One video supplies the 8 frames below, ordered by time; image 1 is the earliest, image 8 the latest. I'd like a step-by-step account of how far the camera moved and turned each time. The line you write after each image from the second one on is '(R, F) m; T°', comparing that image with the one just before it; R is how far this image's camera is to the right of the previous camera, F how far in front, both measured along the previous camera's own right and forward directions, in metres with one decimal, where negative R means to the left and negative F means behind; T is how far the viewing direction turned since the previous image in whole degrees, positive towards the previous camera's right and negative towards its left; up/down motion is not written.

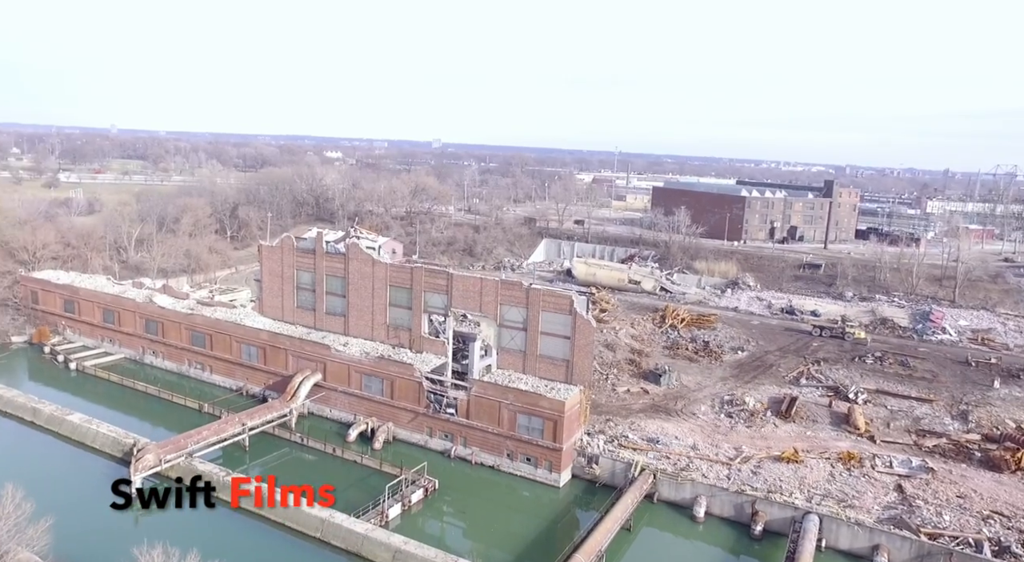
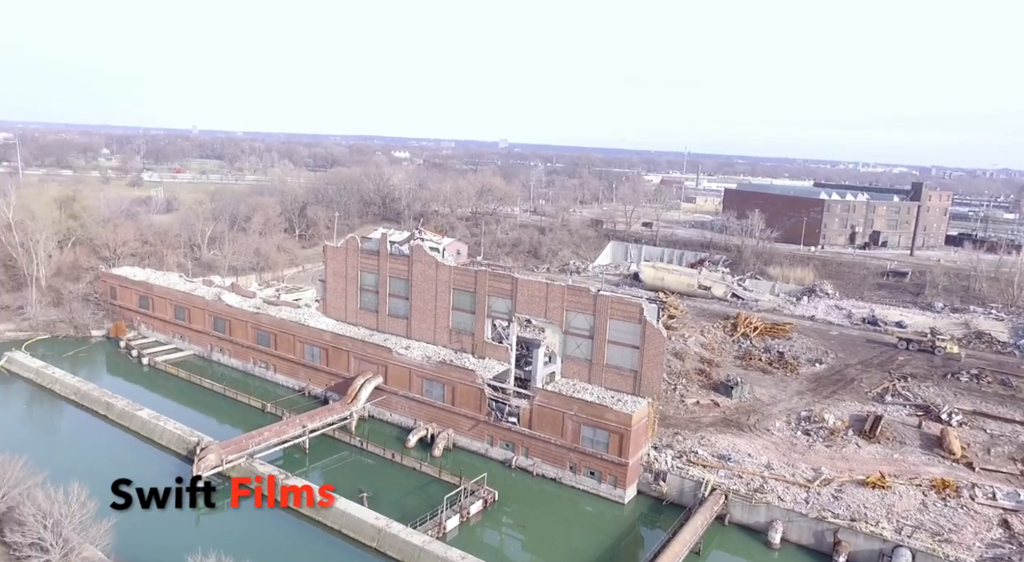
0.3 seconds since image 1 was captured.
(-0.1, +0.9) m; -5°
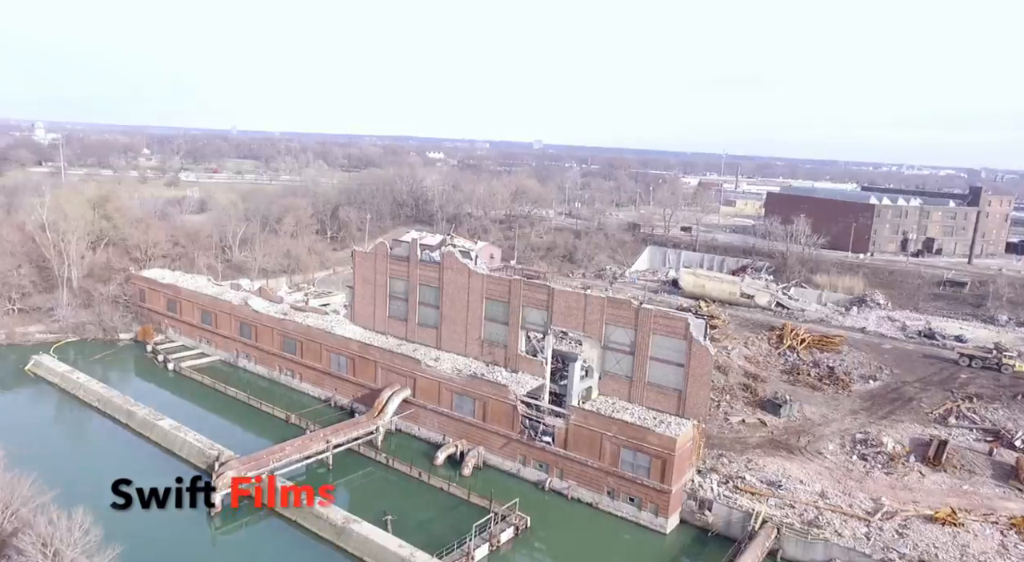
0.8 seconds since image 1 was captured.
(-0.1, +1.5) m; -3°
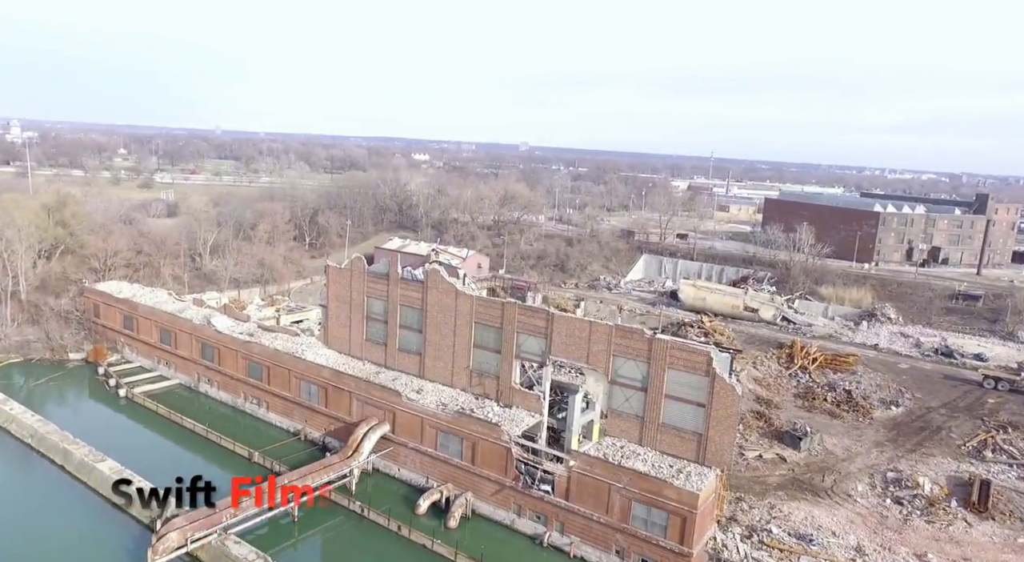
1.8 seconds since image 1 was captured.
(-0.2, +3.2) m; +1°
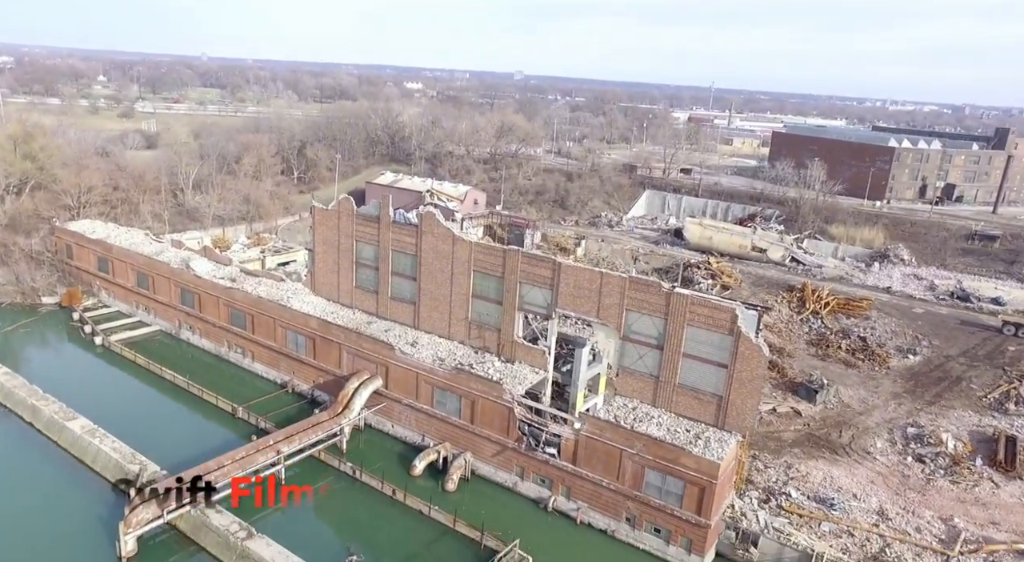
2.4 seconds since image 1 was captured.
(-0.3, +2.1) m; 0°
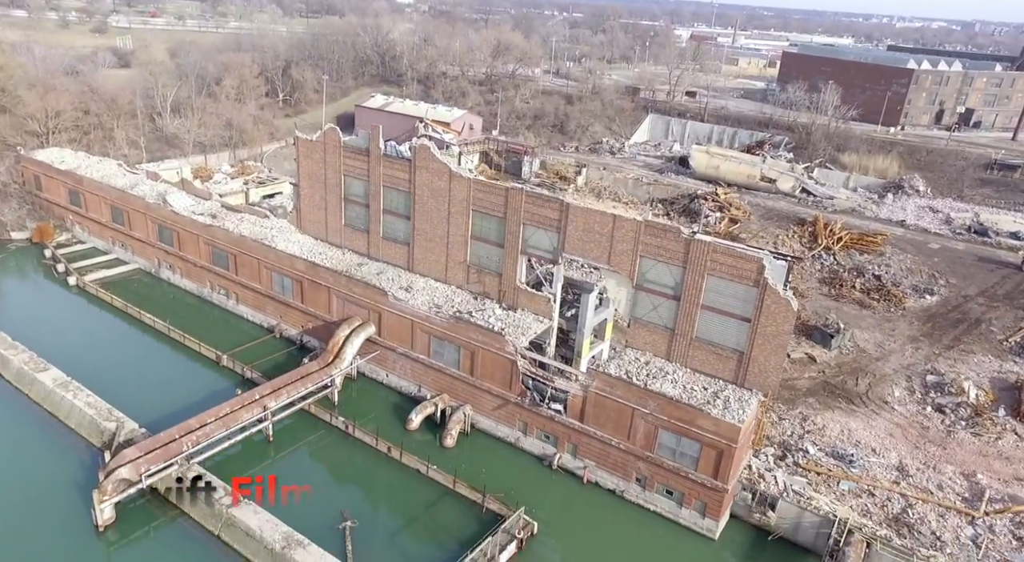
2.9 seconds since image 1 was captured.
(-0.2, +1.8) m; 0°
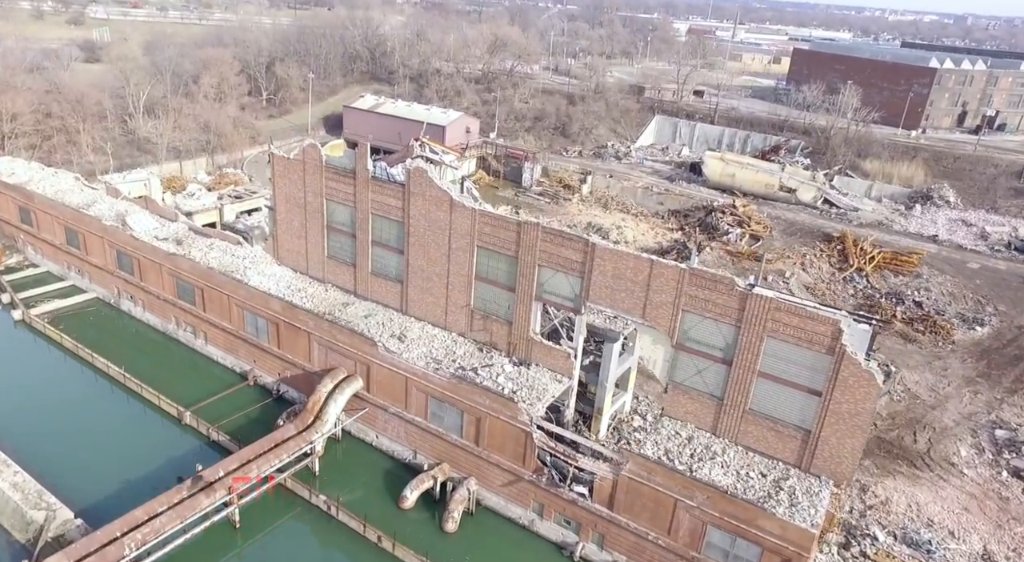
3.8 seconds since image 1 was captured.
(-0.5, +3.2) m; +1°
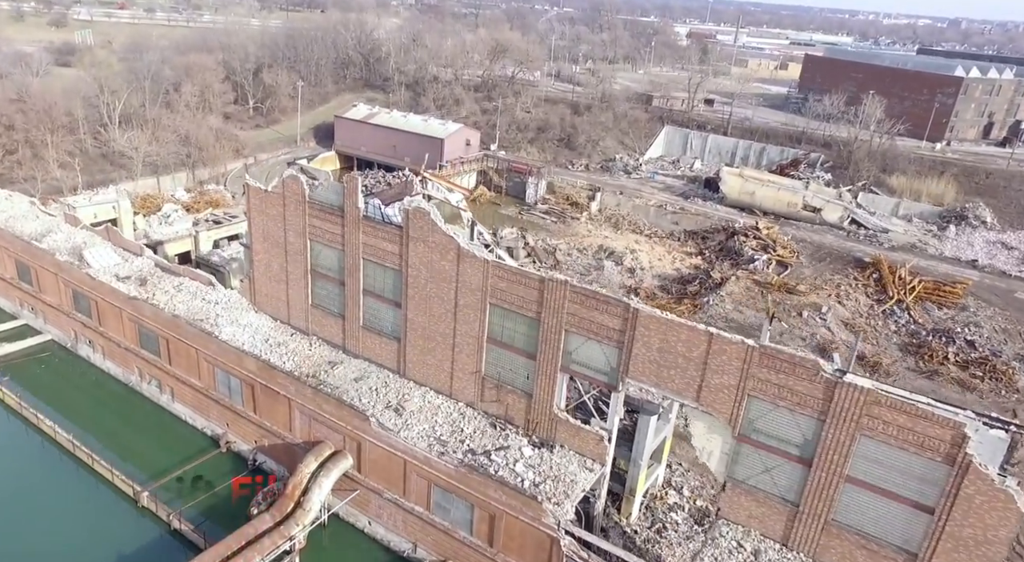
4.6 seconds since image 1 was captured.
(-0.5, +3.0) m; 0°
